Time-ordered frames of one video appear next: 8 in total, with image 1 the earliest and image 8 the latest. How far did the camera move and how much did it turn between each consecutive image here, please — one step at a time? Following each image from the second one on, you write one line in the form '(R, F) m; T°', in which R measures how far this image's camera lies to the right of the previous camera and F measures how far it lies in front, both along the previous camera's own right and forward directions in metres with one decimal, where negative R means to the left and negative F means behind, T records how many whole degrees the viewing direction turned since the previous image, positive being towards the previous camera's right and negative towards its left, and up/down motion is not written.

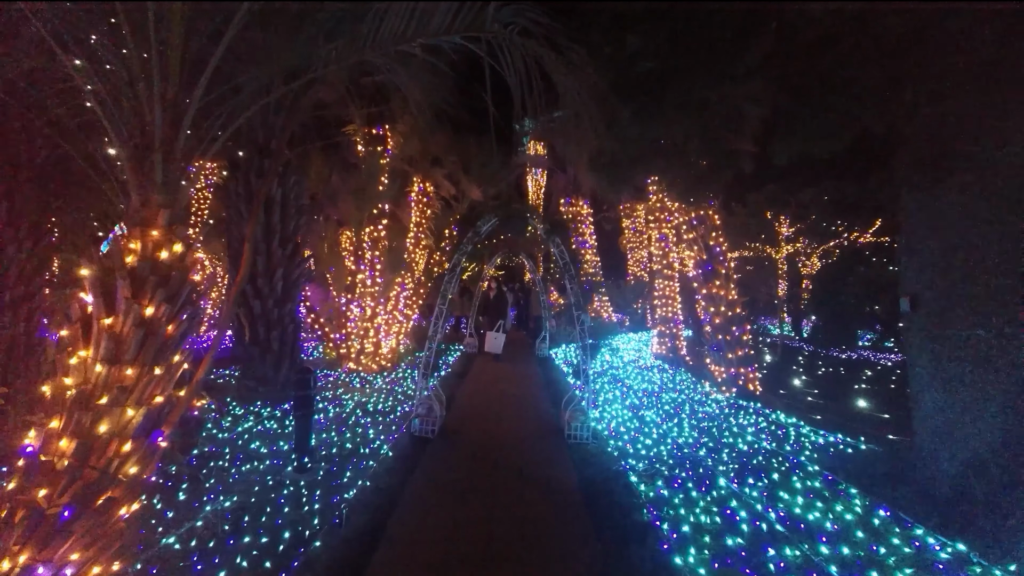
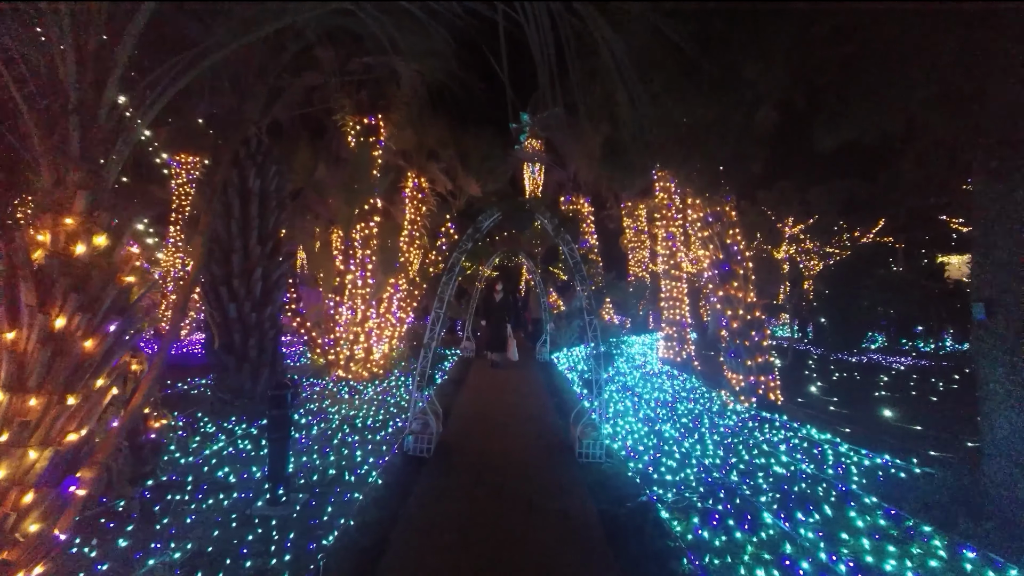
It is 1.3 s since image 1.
(-0.1, +0.8) m; 0°
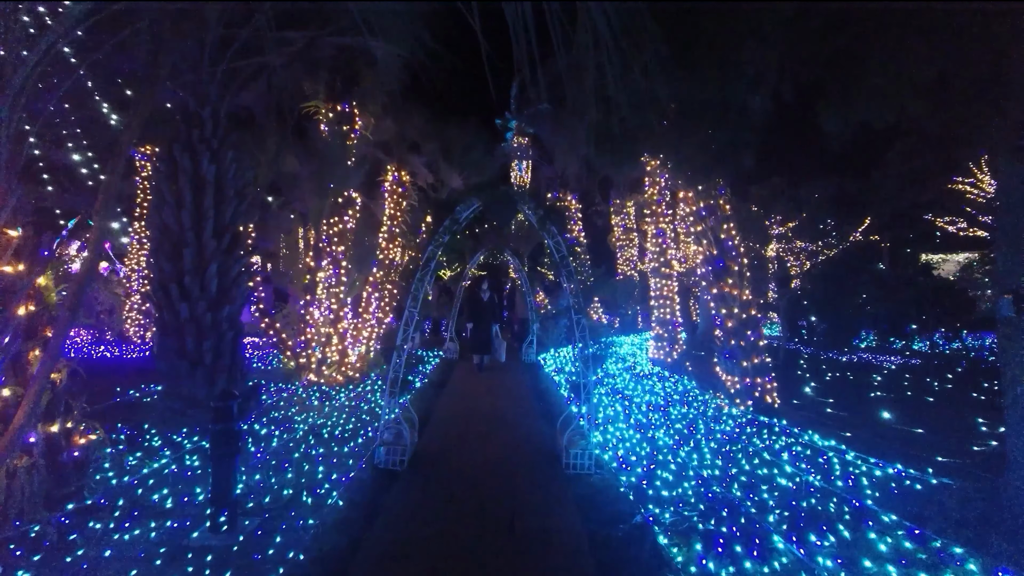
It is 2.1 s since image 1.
(+0.1, +0.6) m; +1°
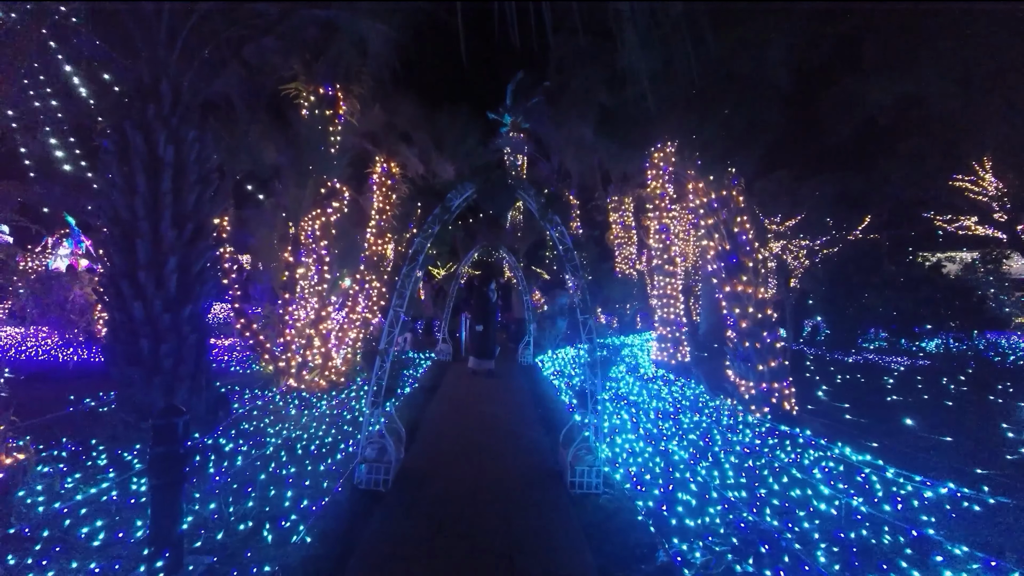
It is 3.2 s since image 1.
(0.0, +0.7) m; 0°
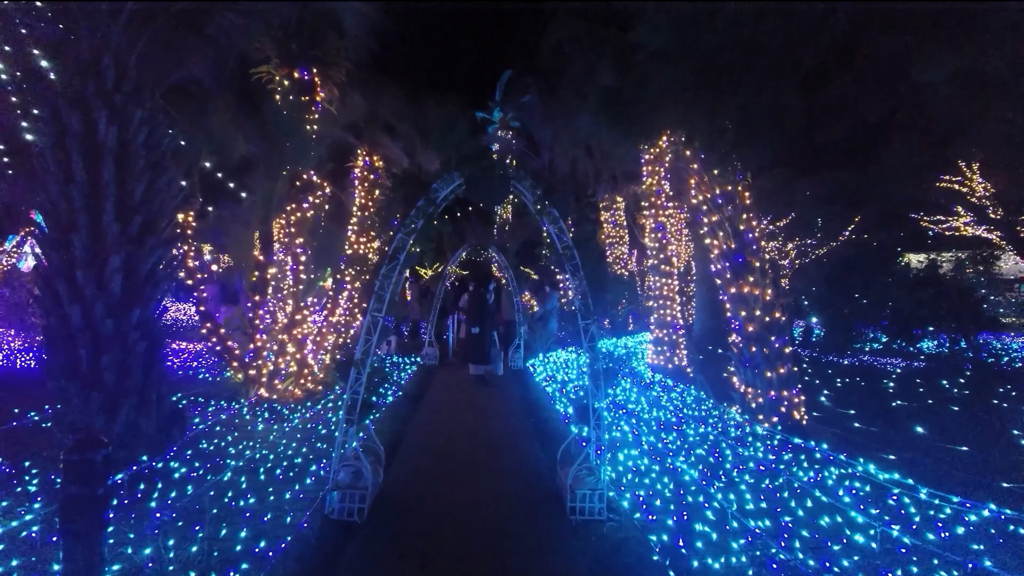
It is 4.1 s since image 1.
(0.0, +0.7) m; +1°
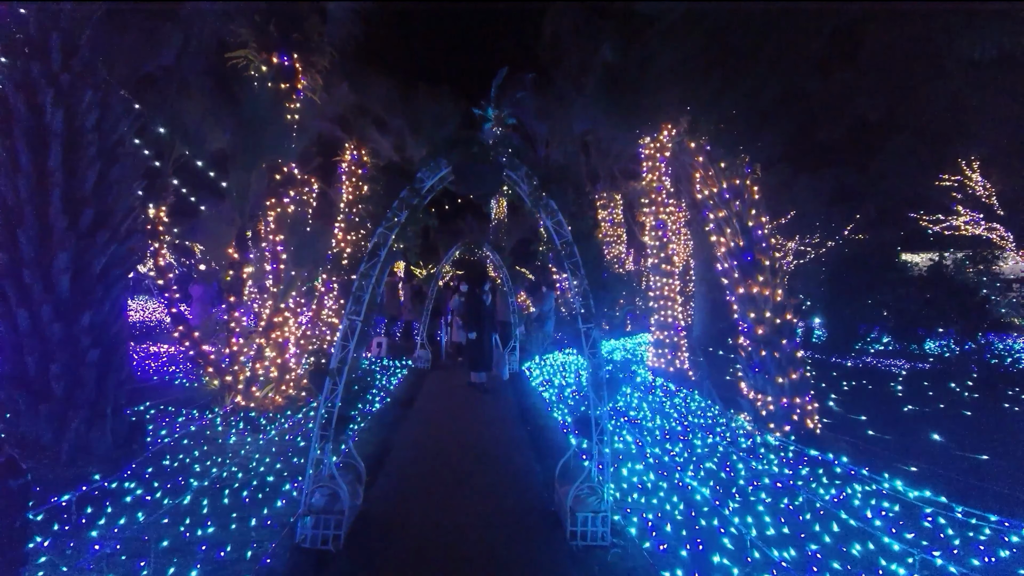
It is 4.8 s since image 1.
(0.0, +0.5) m; 0°
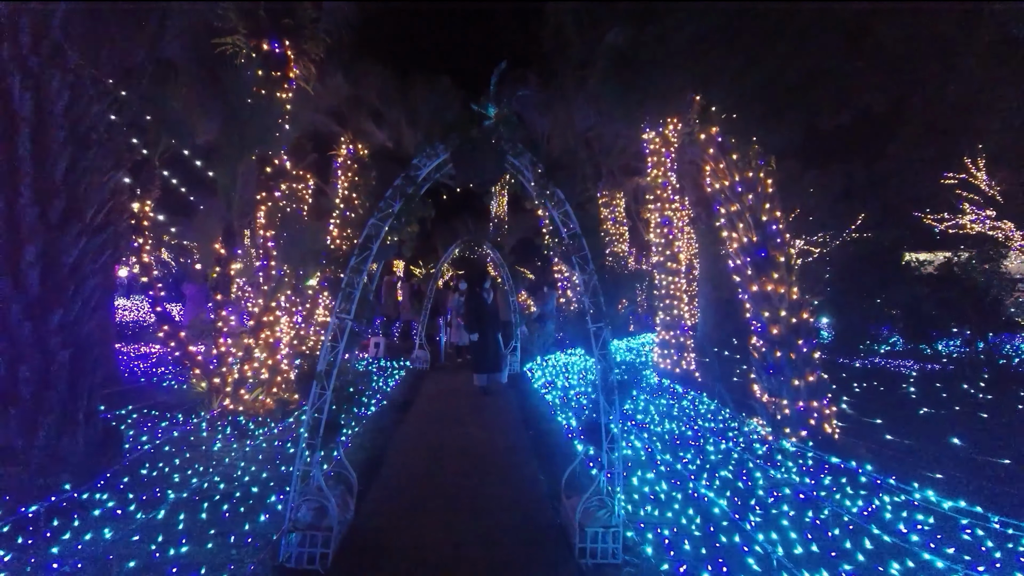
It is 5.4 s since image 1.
(0.0, +0.4) m; 0°
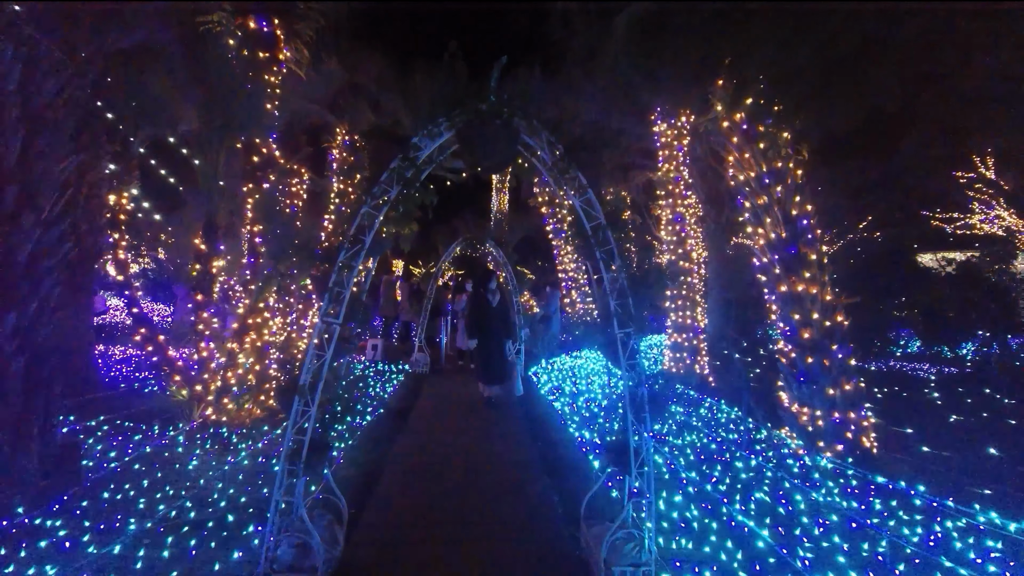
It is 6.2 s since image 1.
(-0.1, +0.6) m; 0°
